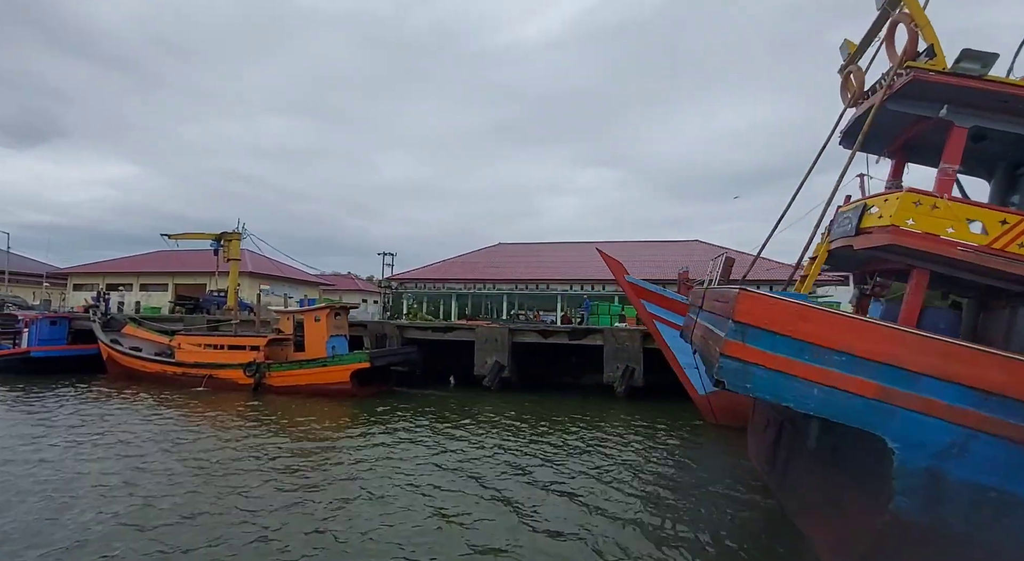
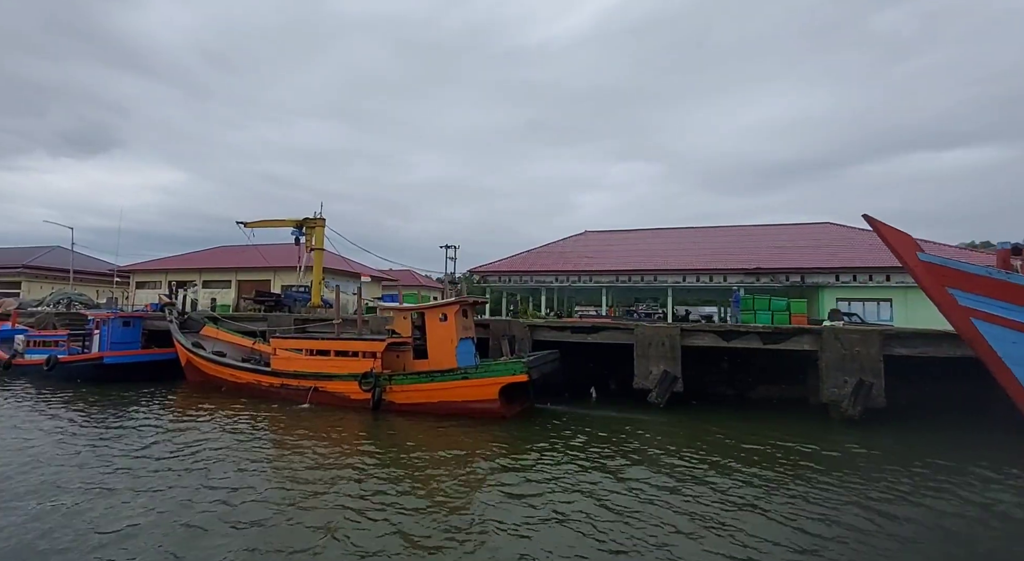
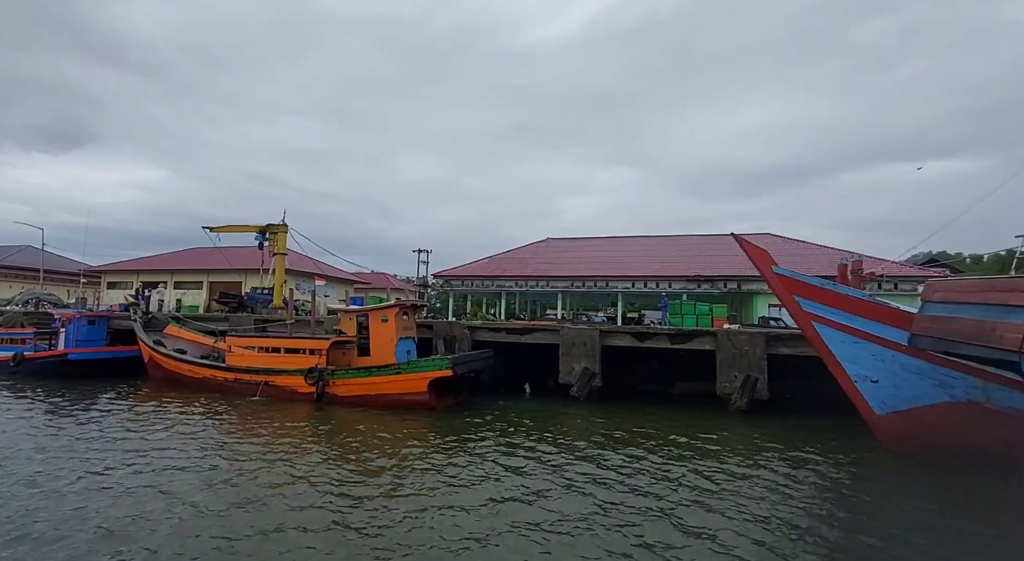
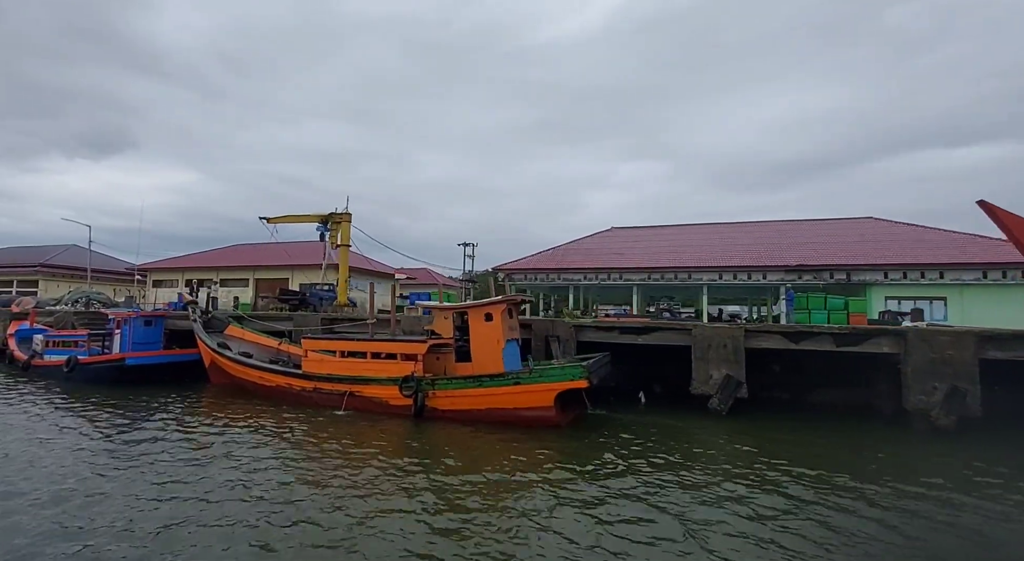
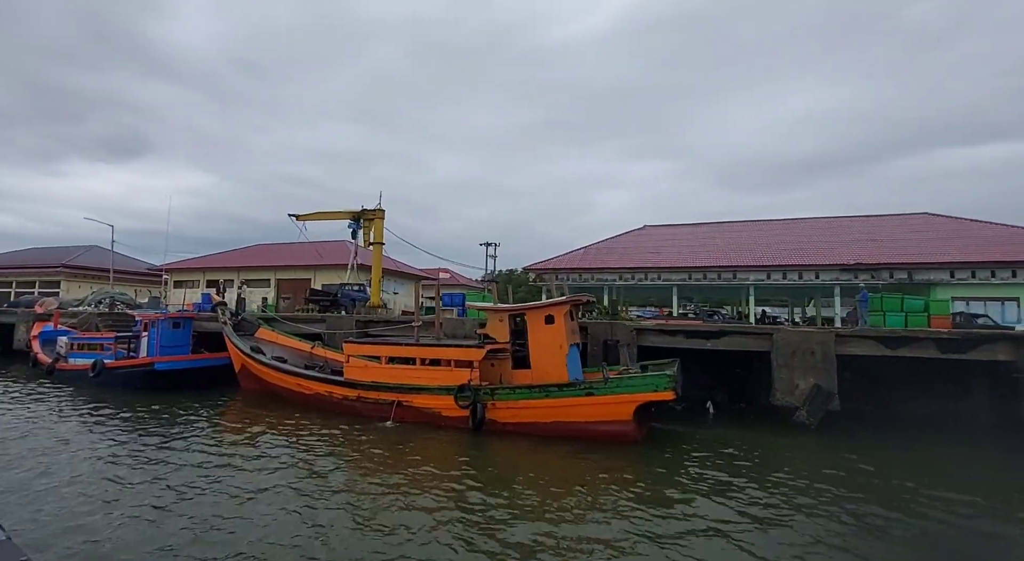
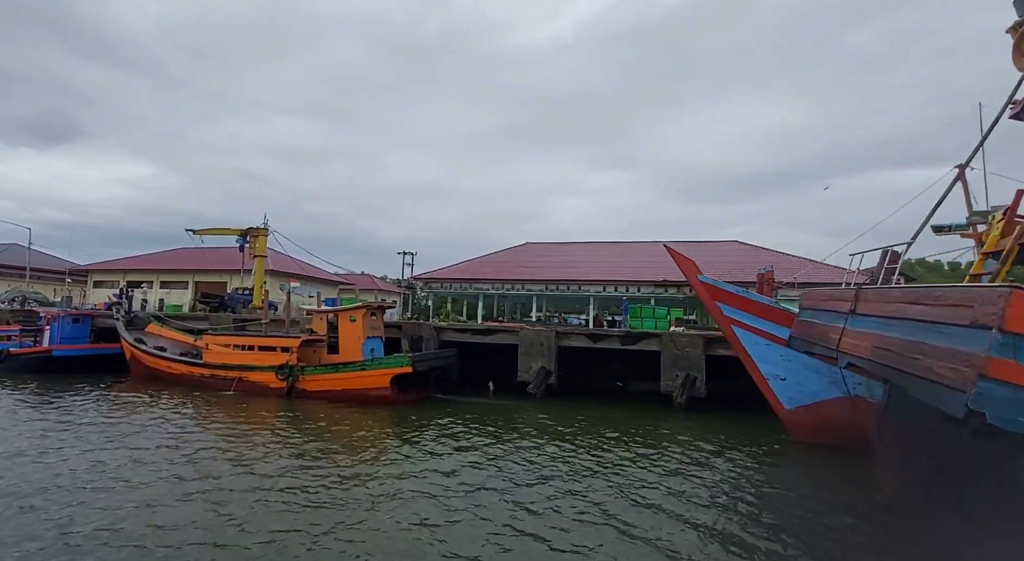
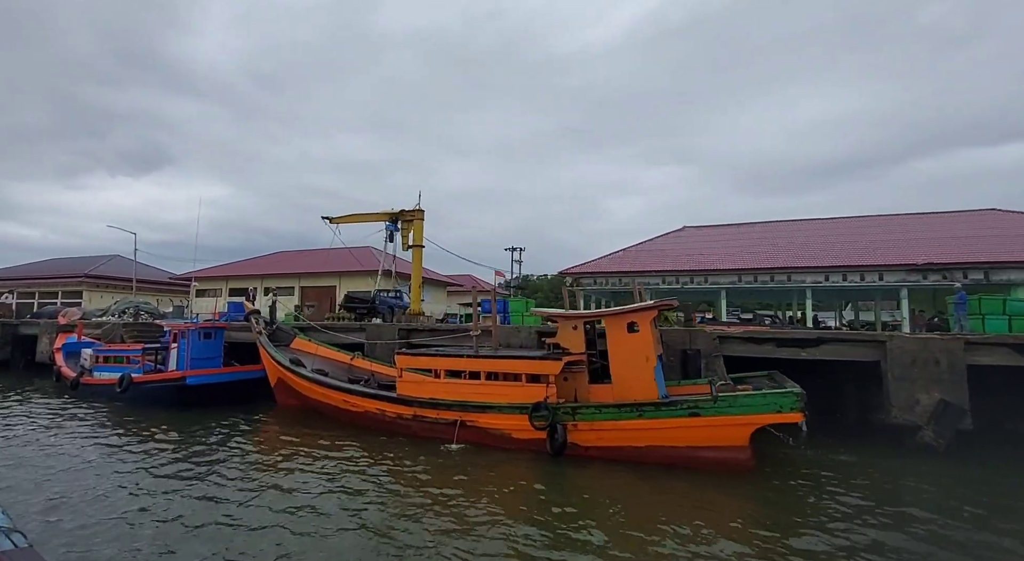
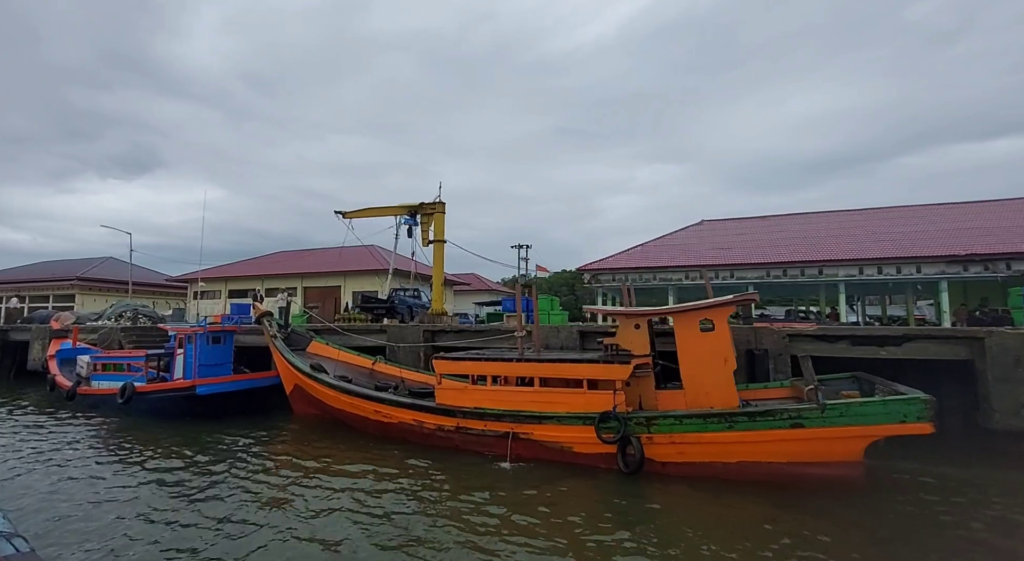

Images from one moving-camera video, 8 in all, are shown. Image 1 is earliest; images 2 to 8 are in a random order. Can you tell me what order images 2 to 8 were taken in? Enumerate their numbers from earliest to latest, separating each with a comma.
6, 3, 2, 4, 5, 7, 8
